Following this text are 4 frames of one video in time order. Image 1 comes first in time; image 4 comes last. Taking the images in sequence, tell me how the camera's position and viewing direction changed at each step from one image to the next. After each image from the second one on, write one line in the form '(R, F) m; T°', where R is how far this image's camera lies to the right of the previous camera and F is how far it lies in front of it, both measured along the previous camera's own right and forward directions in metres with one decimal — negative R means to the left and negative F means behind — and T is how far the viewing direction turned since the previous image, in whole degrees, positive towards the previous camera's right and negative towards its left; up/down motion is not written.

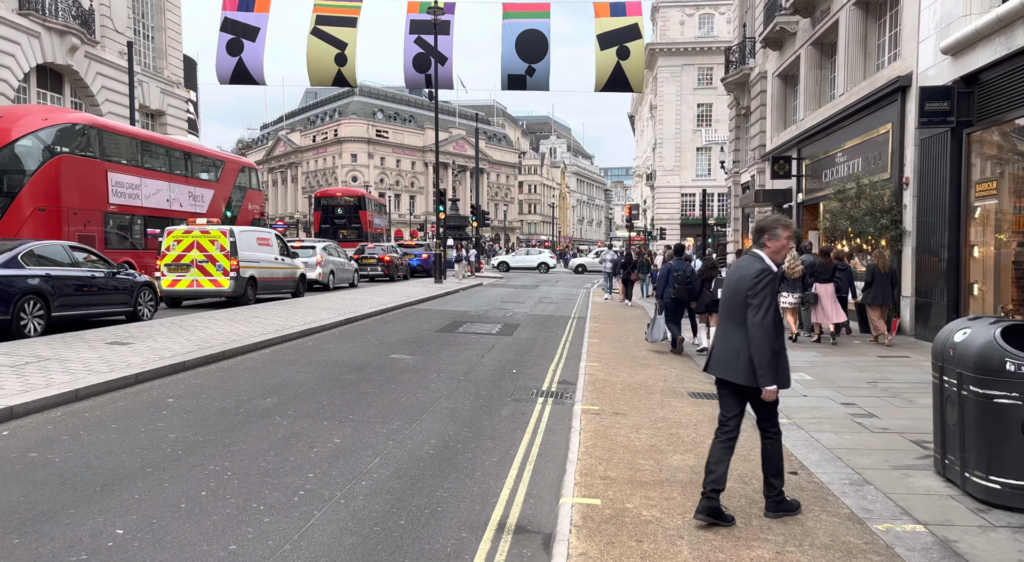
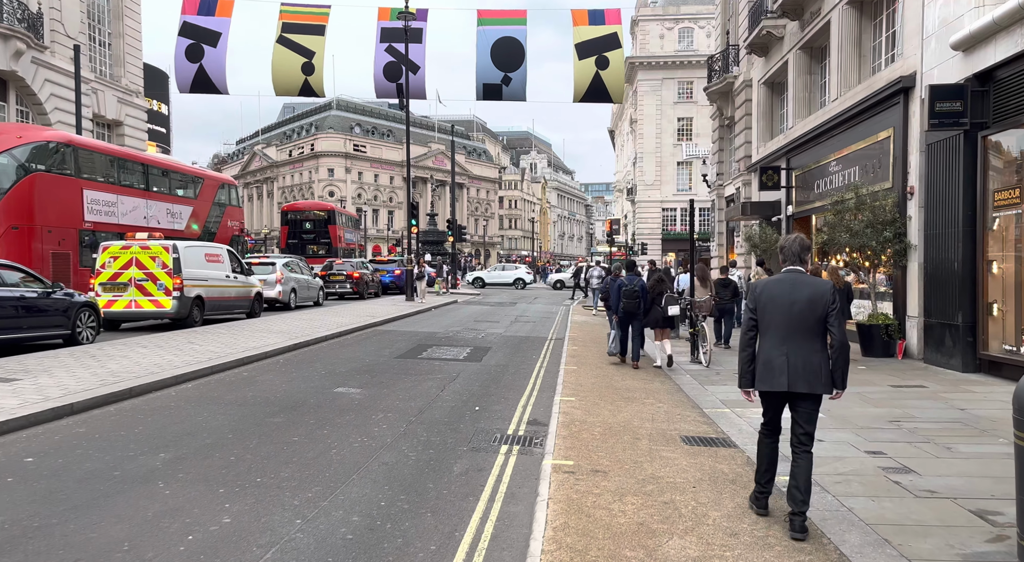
(+0.2, +1.3) m; +2°
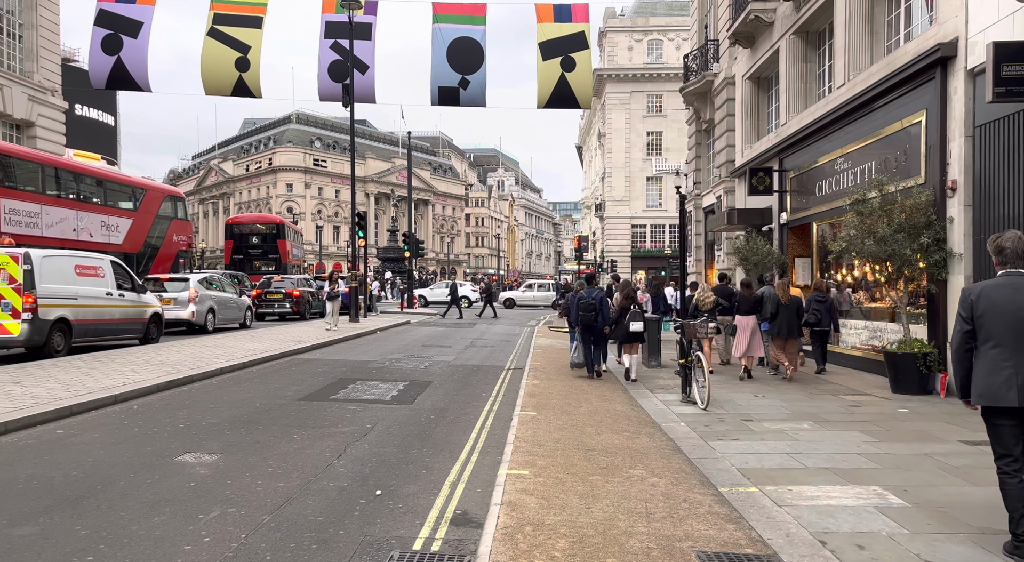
(+0.4, +2.6) m; +3°
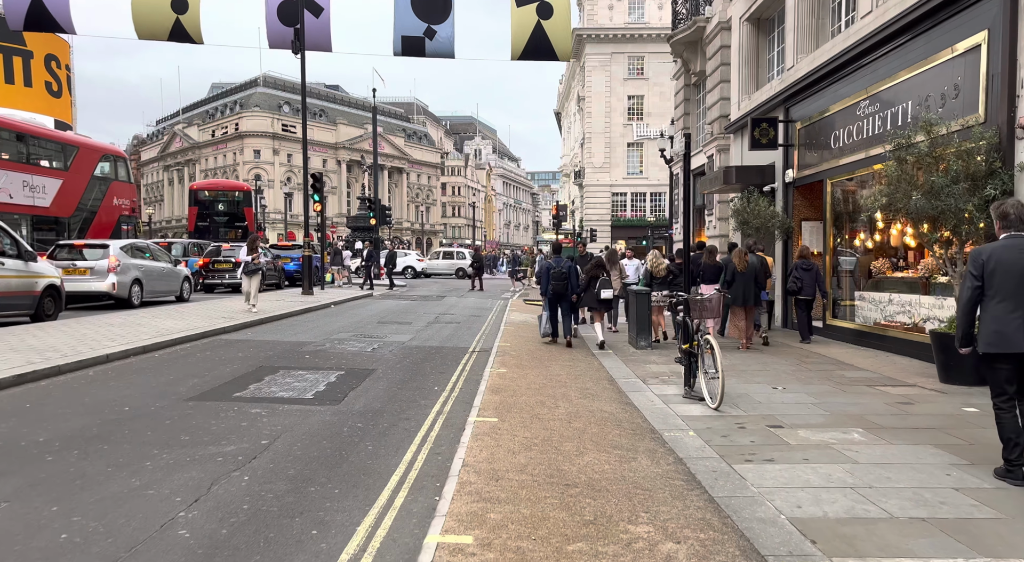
(+0.2, +2.0) m; +2°
